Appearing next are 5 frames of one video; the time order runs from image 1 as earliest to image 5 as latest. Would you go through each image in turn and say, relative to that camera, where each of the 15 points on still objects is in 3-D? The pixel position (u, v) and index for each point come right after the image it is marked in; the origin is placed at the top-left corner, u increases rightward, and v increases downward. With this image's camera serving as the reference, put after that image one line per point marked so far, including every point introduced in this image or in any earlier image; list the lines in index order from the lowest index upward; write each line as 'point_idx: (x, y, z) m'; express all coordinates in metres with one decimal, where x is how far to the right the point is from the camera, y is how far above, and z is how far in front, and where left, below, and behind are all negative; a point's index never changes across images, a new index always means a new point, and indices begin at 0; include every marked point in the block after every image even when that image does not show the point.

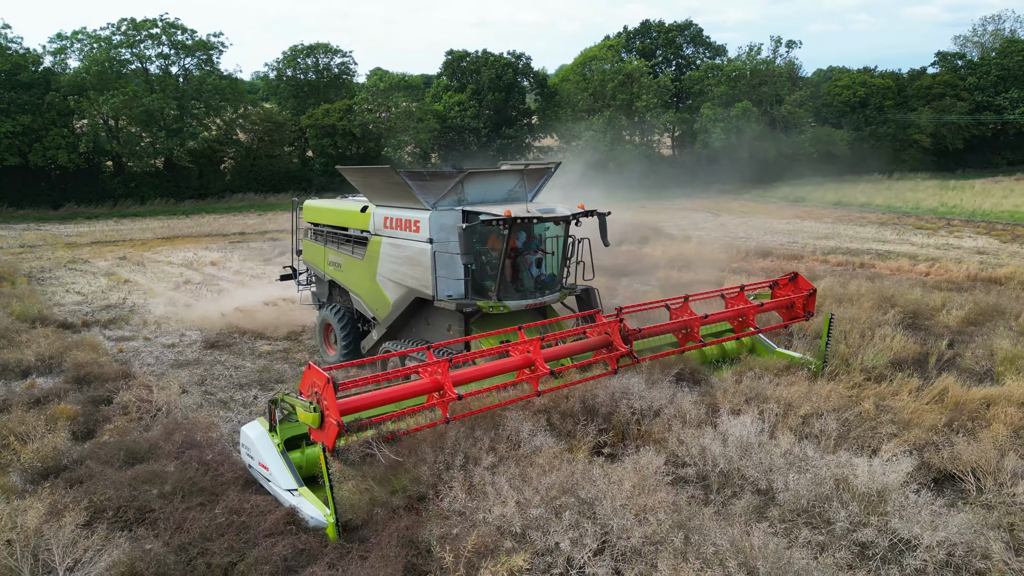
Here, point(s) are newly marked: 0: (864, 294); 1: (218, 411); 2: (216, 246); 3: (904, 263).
0: (+4.6, -0.3, +9.8) m
1: (-2.5, -1.0, +6.3) m
2: (-7.4, +1.0, +18.7) m
3: (+7.5, +0.4, +14.3) m
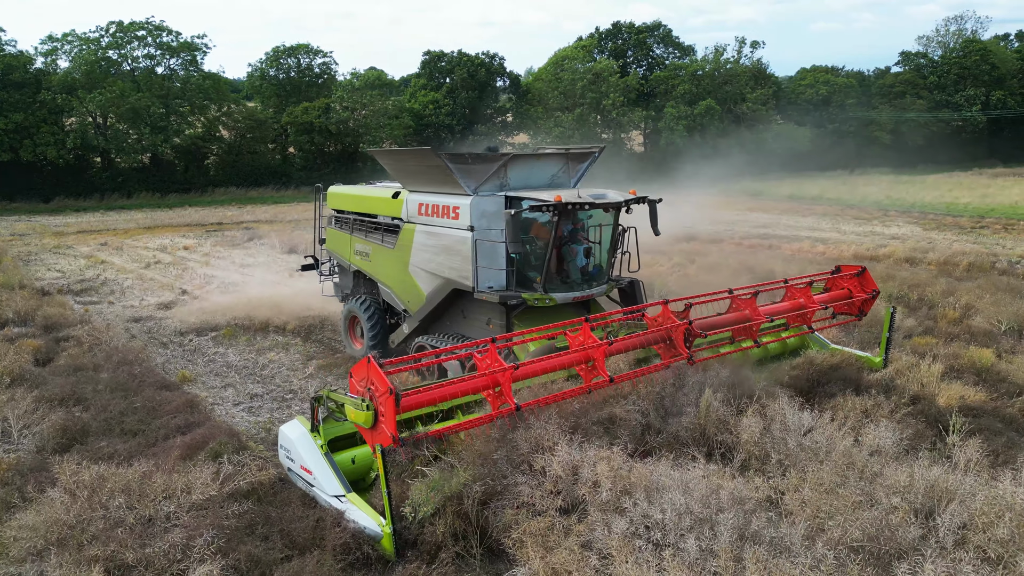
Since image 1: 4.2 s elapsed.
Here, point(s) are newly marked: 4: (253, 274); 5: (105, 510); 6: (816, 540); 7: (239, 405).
0: (+3.4, +0.2, +11.4) m
1: (-3.8, -0.6, +7.8) m
2: (-8.7, +1.4, +20.2) m
3: (+6.3, +0.9, +15.8) m
4: (-4.8, +0.2, +13.9) m
5: (-2.0, -1.1, +3.7) m
6: (+1.2, -1.0, +3.1) m
7: (-2.2, -1.0, +6.1) m
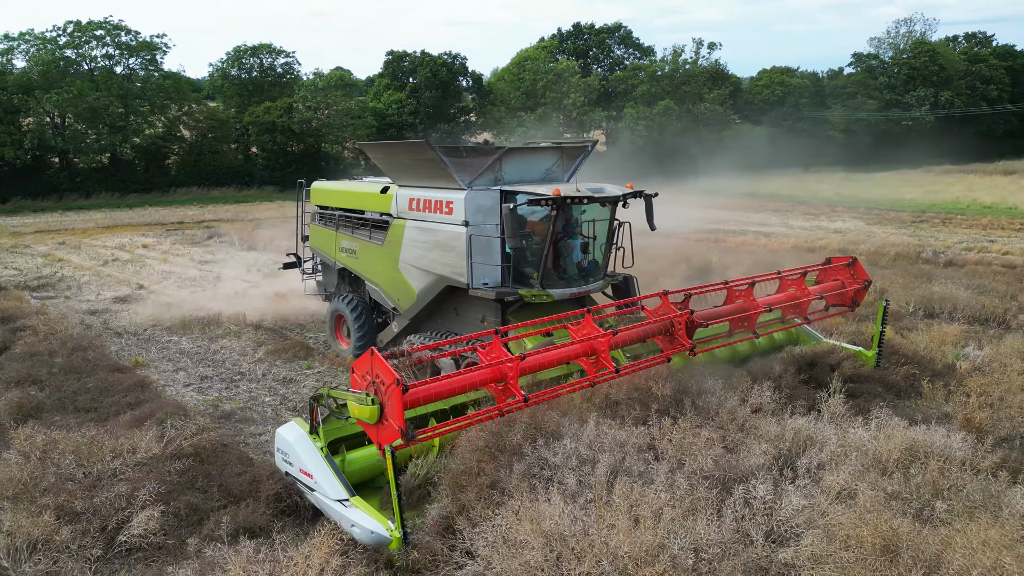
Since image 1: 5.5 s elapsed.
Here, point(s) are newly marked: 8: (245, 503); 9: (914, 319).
0: (+2.6, +0.3, +11.9) m
1: (-4.4, -0.5, +8.1) m
2: (-9.9, +1.5, +20.3) m
3: (+5.3, +1.1, +16.5) m
4: (-5.7, +0.3, +14.1) m
5: (-2.5, -1.0, +4.0) m
6: (+0.8, -0.9, +3.6) m
7: (-2.8, -0.8, +6.4) m
8: (-1.4, -1.1, +4.0) m
9: (+4.4, -0.3, +8.1) m
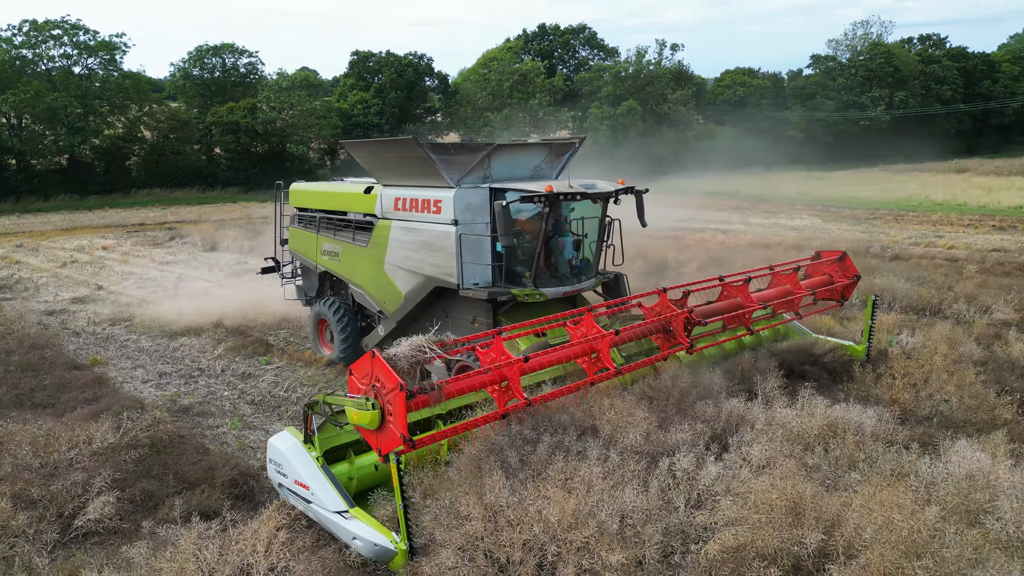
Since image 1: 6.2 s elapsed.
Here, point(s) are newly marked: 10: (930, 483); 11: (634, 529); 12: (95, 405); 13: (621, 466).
0: (+1.9, +0.4, +12.2) m
1: (-4.9, -0.5, +8.1) m
2: (-10.8, +1.4, +20.1) m
3: (+4.5, +1.2, +16.9) m
4: (-6.4, +0.3, +14.1) m
5: (-2.8, -1.0, +4.1) m
6: (+0.5, -0.8, +3.8) m
7: (-3.2, -0.8, +6.5) m
8: (-1.7, -1.1, +4.1) m
9: (+3.9, -0.2, +8.5) m
10: (+2.0, -1.0, +3.6) m
11: (+0.5, -1.0, +3.1) m
12: (-3.0, -0.9, +5.4) m
13: (+0.5, -0.9, +3.6) m
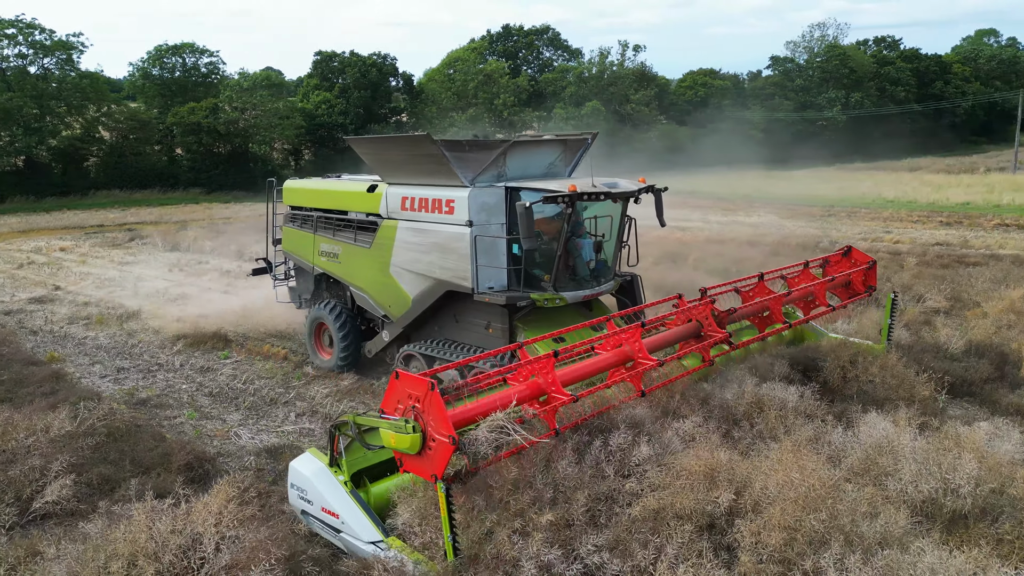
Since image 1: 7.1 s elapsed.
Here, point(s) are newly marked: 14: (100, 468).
0: (+1.3, +0.5, +12.5) m
1: (-5.4, -0.5, +8.2) m
2: (-11.8, +1.4, +19.8) m
3: (+3.6, +1.3, +17.3) m
4: (-7.2, +0.3, +14.0) m
5: (-3.1, -0.9, +4.2) m
6: (+0.2, -0.7, +4.0) m
7: (-3.6, -0.8, +6.6) m
8: (-2.0, -1.1, +4.2) m
9: (+3.4, -0.1, +8.9) m
10: (+1.7, -0.9, +3.9) m
11: (+0.2, -0.9, +3.4) m
12: (-3.4, -0.8, +5.5) m
13: (+0.2, -0.8, +3.8) m
14: (-2.3, -1.0, +4.2) m
